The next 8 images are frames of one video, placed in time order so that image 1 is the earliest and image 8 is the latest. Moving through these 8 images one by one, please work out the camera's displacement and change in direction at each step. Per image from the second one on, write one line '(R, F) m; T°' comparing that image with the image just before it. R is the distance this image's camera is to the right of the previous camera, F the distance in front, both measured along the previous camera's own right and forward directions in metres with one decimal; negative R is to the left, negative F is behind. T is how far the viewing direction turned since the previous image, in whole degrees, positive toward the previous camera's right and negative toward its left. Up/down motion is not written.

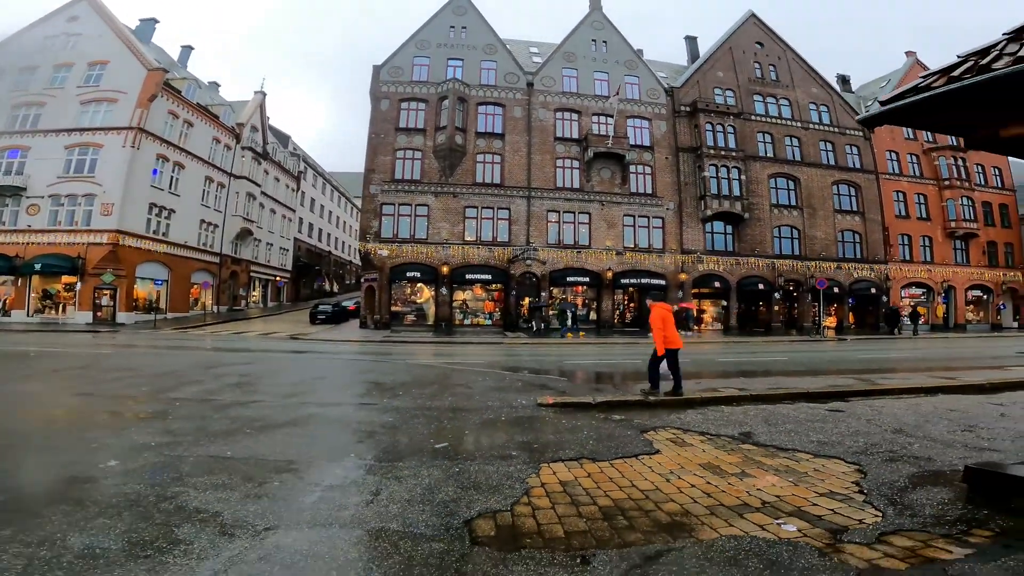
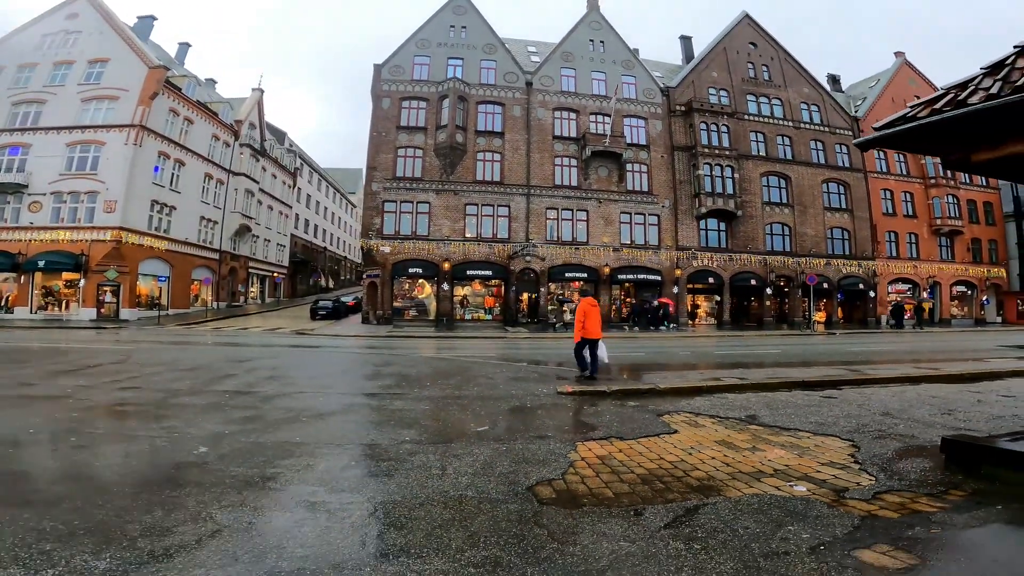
(-0.4, -0.5) m; +1°
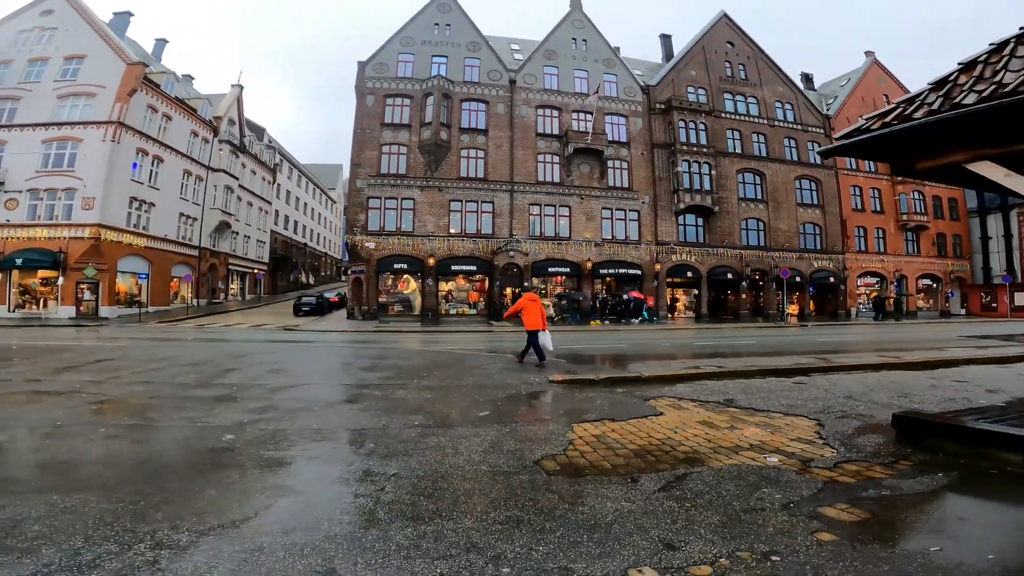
(-0.2, -0.4) m; +2°
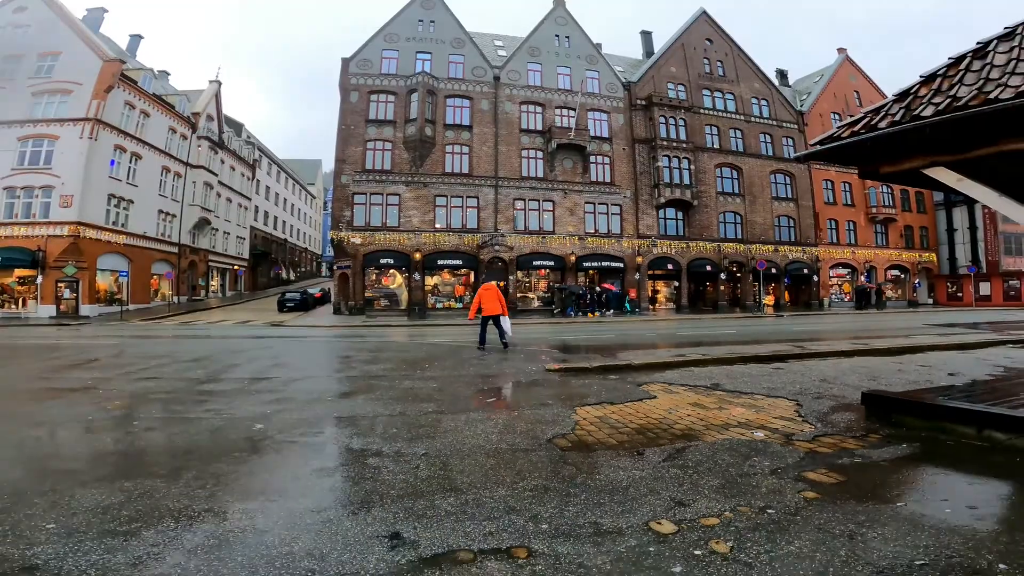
(-0.3, -0.3) m; +2°
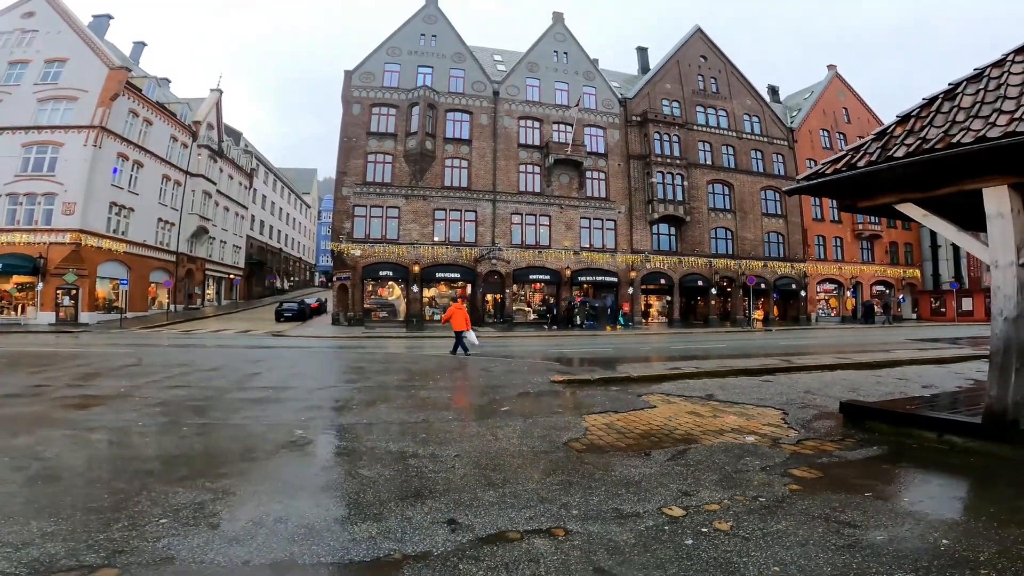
(-0.3, -0.5) m; +1°
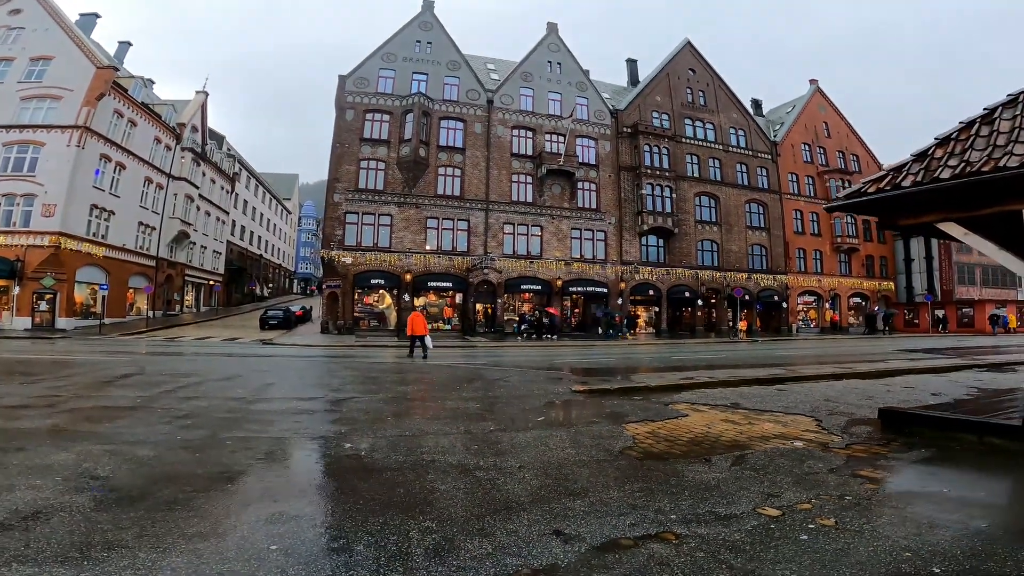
(-0.8, 0.0) m; +3°
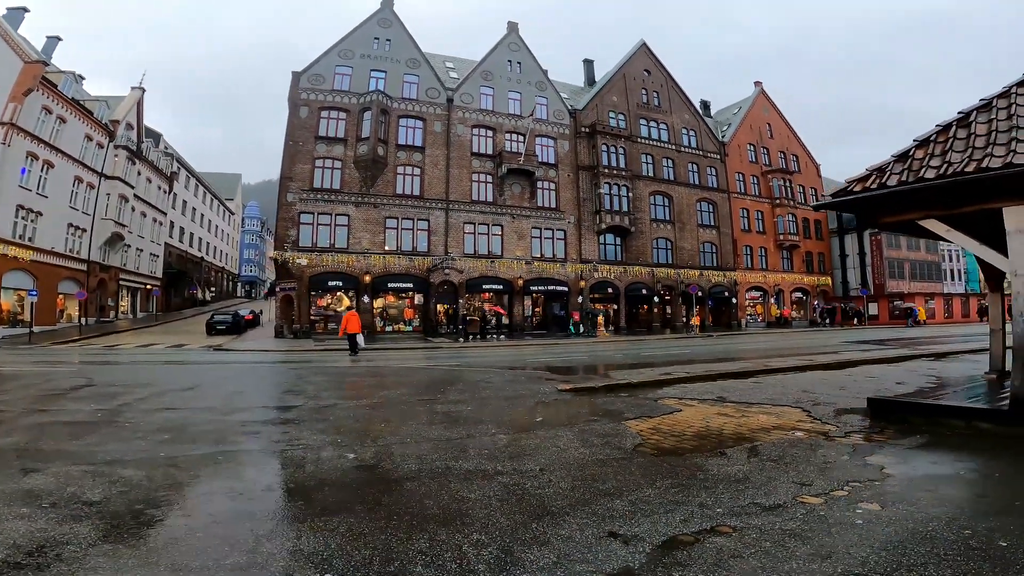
(-0.5, +0.1) m; +6°
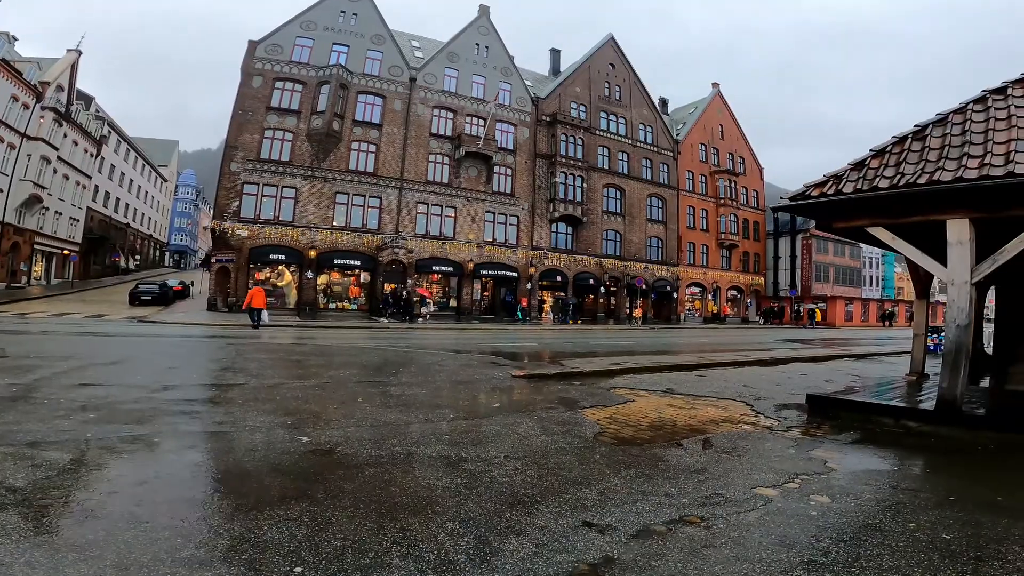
(-0.2, +0.1) m; +6°
